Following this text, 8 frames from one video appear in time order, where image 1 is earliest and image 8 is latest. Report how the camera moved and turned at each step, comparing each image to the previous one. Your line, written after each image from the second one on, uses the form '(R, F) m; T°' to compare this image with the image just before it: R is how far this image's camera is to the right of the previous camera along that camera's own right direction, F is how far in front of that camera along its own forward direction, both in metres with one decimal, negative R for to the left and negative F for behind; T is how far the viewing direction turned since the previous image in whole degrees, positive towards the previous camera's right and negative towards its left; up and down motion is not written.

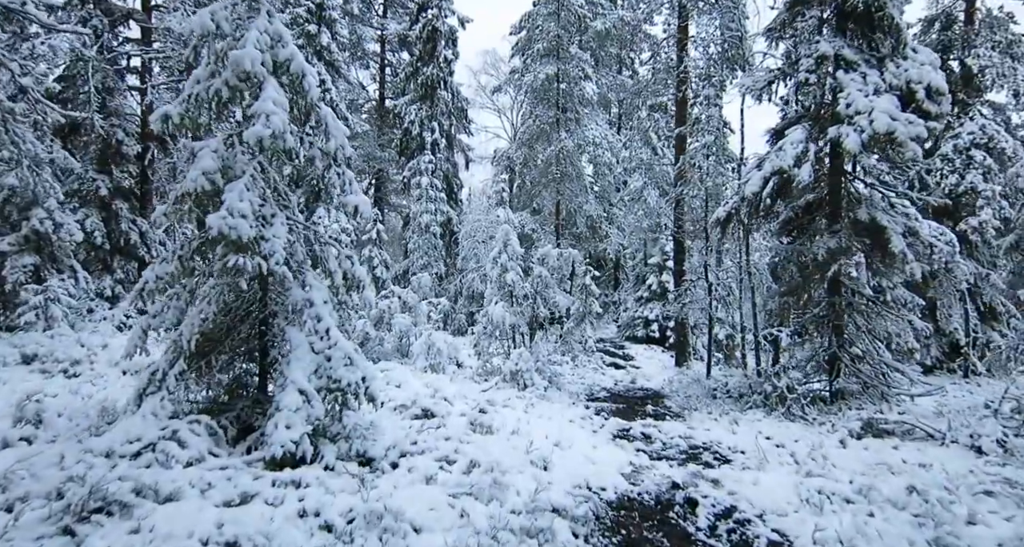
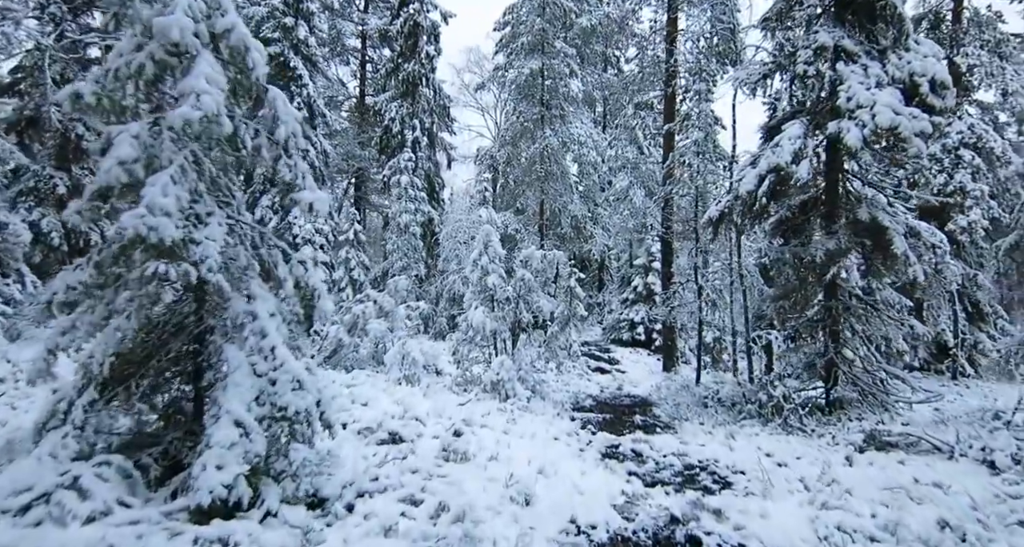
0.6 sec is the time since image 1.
(+0.1, +0.8) m; +2°
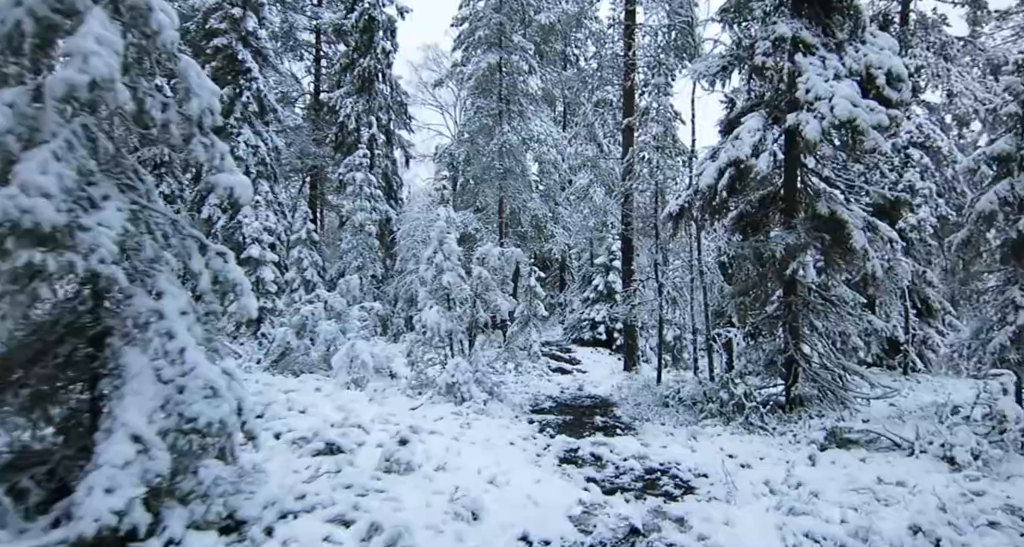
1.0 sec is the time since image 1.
(+0.2, +0.5) m; +4°
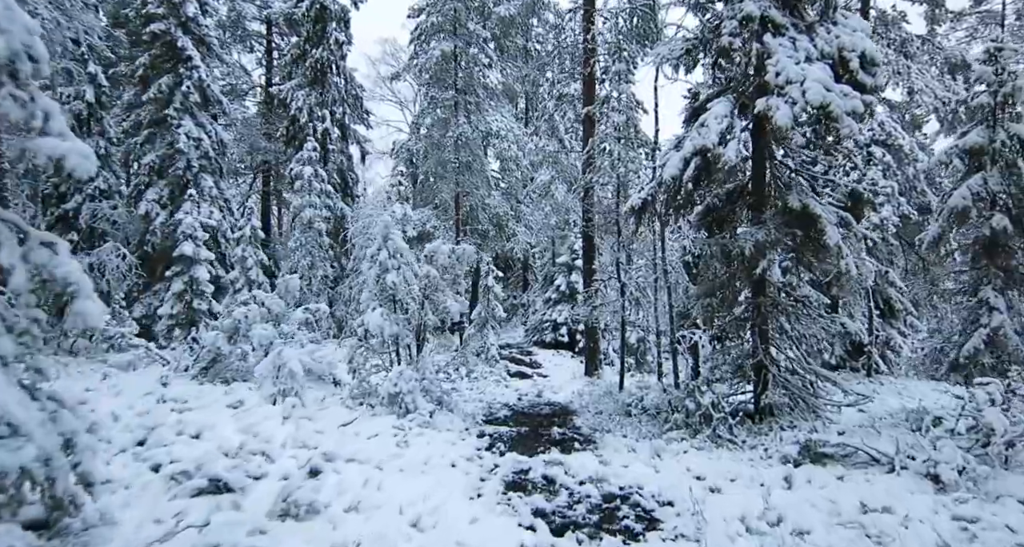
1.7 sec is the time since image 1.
(+0.3, +1.0) m; +3°
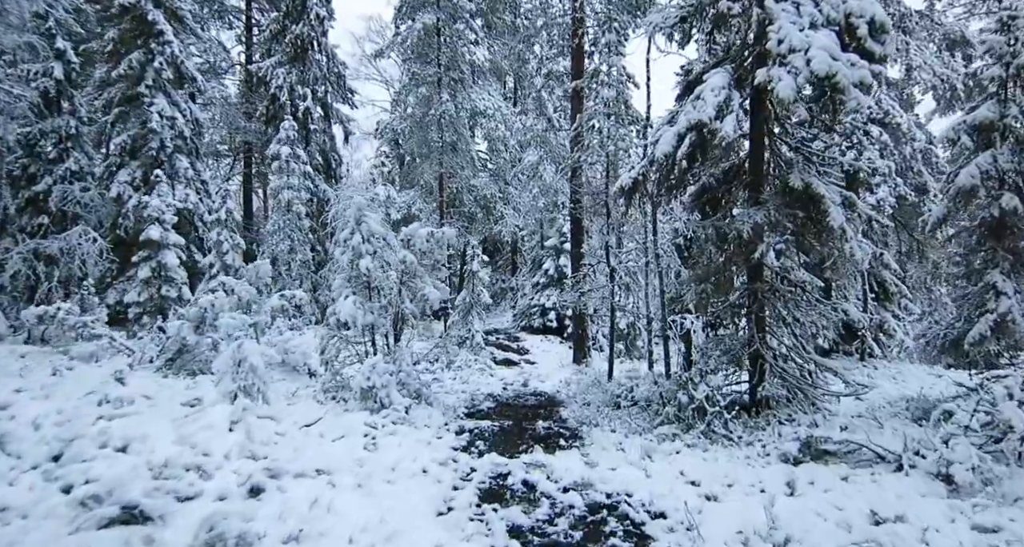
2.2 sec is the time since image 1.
(+0.2, +0.7) m; +1°
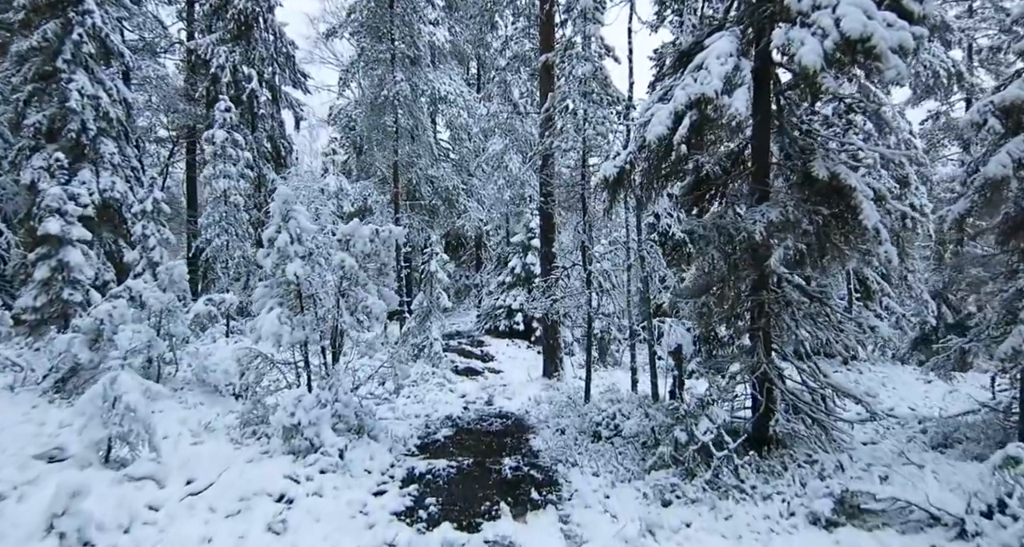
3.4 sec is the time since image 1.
(+0.1, +1.8) m; +4°
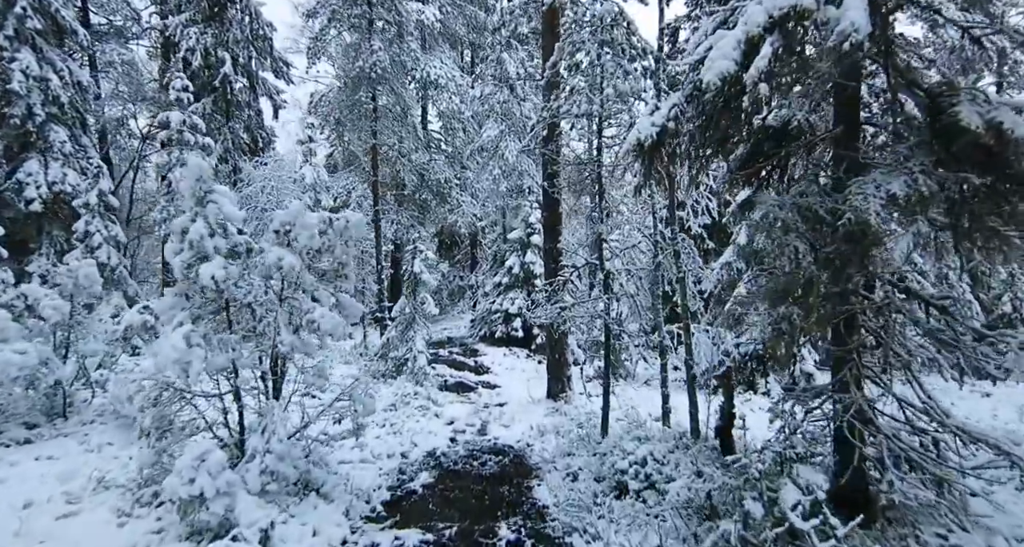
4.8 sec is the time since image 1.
(0.0, +2.3) m; 0°
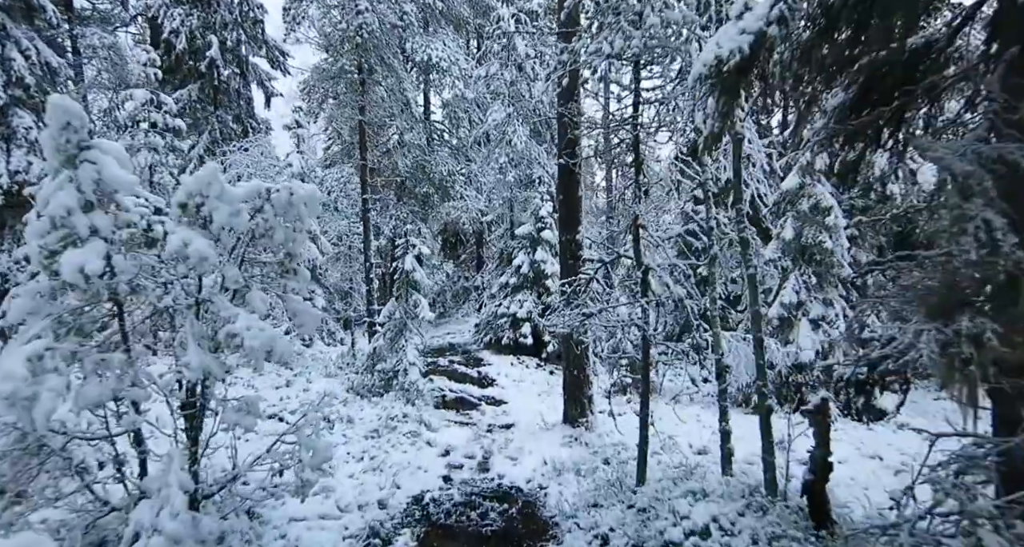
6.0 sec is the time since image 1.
(0.0, +2.1) m; -1°
